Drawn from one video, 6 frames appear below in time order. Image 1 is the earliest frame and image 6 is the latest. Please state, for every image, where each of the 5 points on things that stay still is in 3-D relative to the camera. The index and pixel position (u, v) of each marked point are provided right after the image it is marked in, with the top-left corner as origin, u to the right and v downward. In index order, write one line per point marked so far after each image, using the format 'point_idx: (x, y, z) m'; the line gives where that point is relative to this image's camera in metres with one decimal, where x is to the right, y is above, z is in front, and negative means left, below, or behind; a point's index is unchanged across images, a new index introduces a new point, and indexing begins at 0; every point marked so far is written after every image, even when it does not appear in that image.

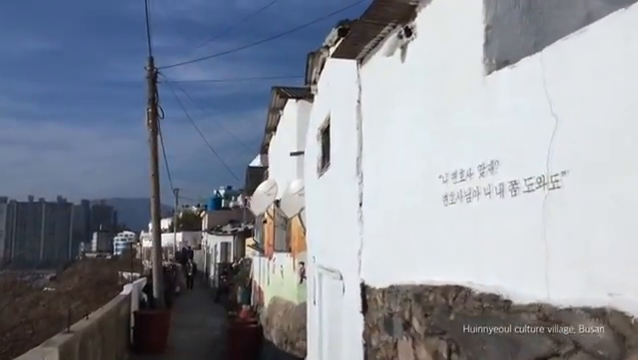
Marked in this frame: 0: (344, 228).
0: (+0.3, -0.6, +7.0) m
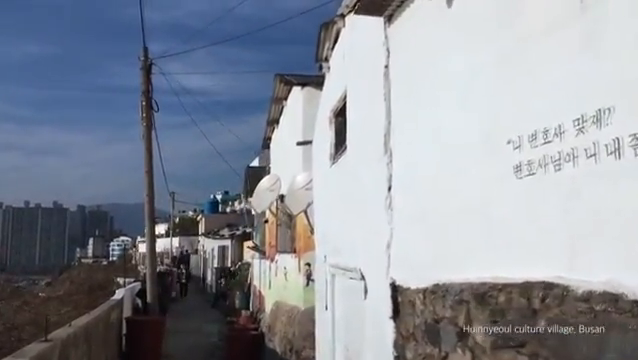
0: (+0.5, -0.4, +5.9) m
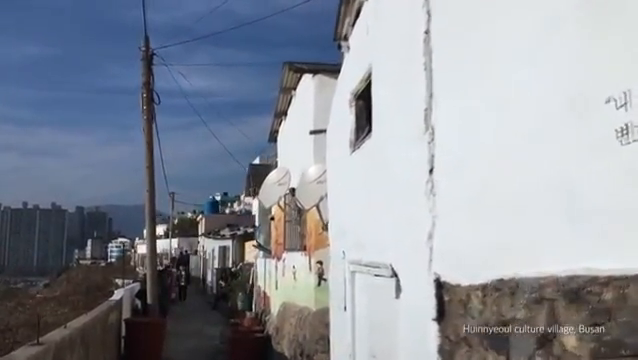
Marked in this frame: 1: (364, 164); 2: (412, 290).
0: (+0.7, -0.2, +5.2) m
1: (+0.5, +0.2, +6.6) m
2: (+0.8, -0.9, +4.9) m
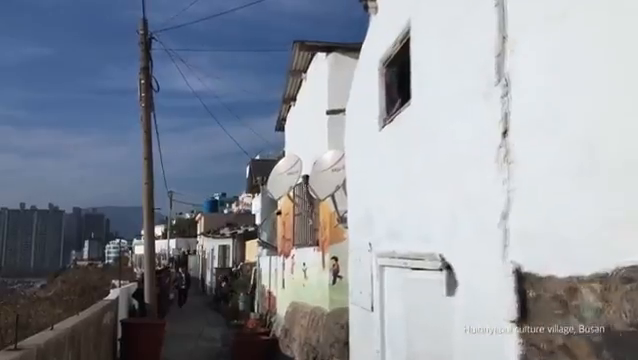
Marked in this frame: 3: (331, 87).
0: (+1.0, 0.0, +4.3) m
1: (+0.8, +0.4, +5.6) m
2: (+1.0, -0.7, +3.9) m
3: (+0.2, +1.5, +9.9) m
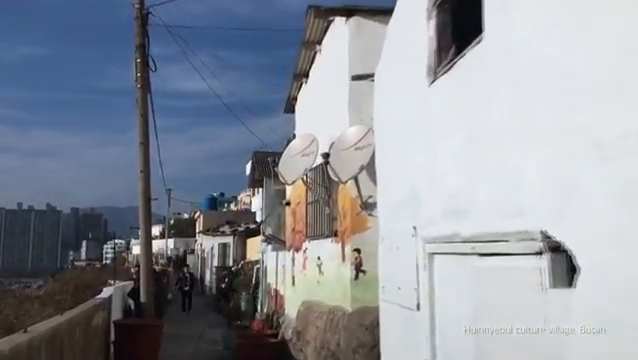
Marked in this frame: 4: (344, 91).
0: (+1.3, +0.3, +3.0) m
1: (+1.1, +0.7, +4.4) m
2: (+1.3, -0.4, +2.7) m
3: (+0.5, +1.8, +8.6) m
4: (+0.4, +1.3, +8.8) m
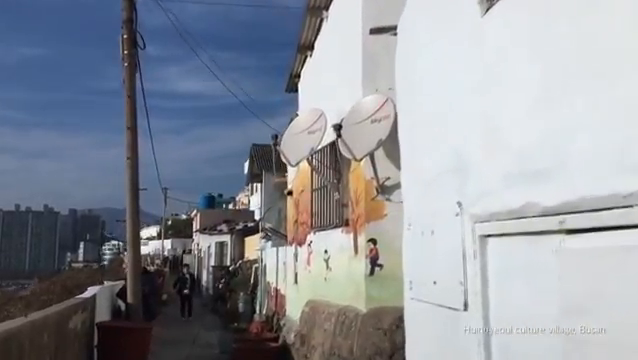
0: (+1.4, +0.5, +1.8) m
1: (+1.2, +0.9, +3.2) m
2: (+1.5, -0.1, +1.5) m
3: (+0.6, +2.1, +7.4) m
4: (+0.5, +1.6, +7.5) m
